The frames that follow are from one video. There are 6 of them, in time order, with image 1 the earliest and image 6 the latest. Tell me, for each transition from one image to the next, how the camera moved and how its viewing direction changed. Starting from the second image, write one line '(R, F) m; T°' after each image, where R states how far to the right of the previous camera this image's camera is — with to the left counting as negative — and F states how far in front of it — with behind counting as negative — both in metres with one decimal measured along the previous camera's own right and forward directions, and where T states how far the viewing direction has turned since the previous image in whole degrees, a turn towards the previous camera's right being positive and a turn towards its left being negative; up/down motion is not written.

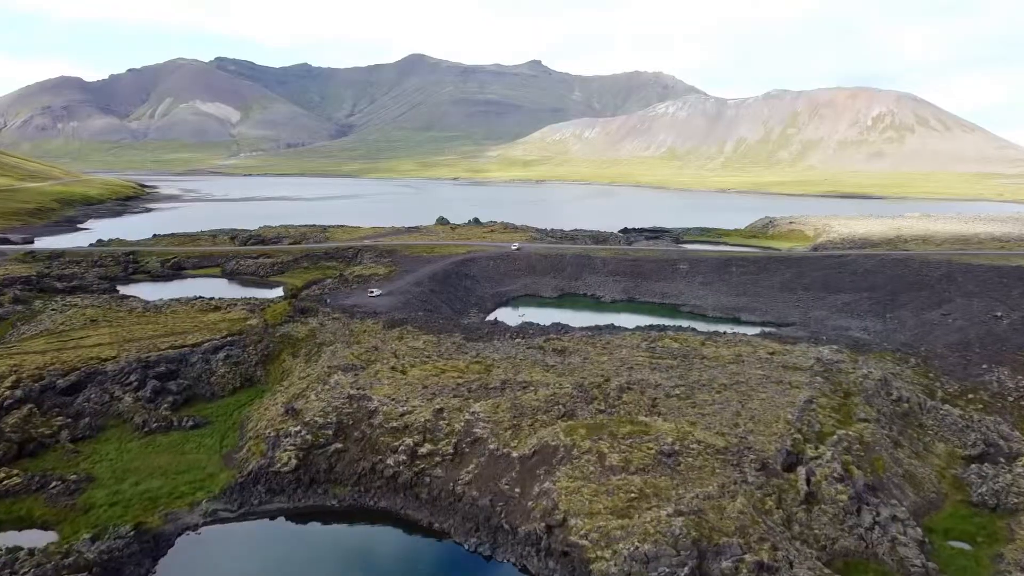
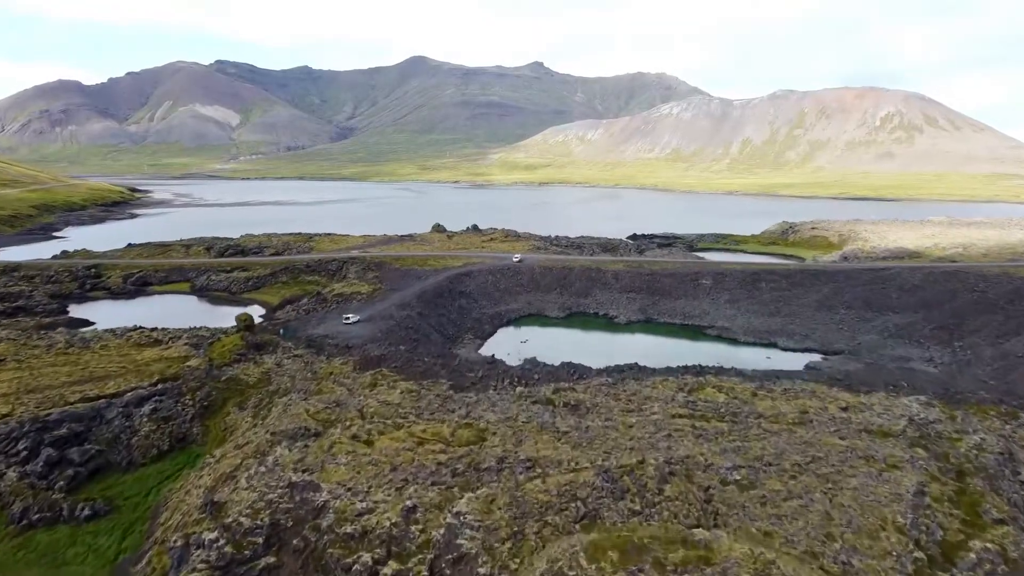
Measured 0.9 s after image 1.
(+0.1, +9.9) m; 0°
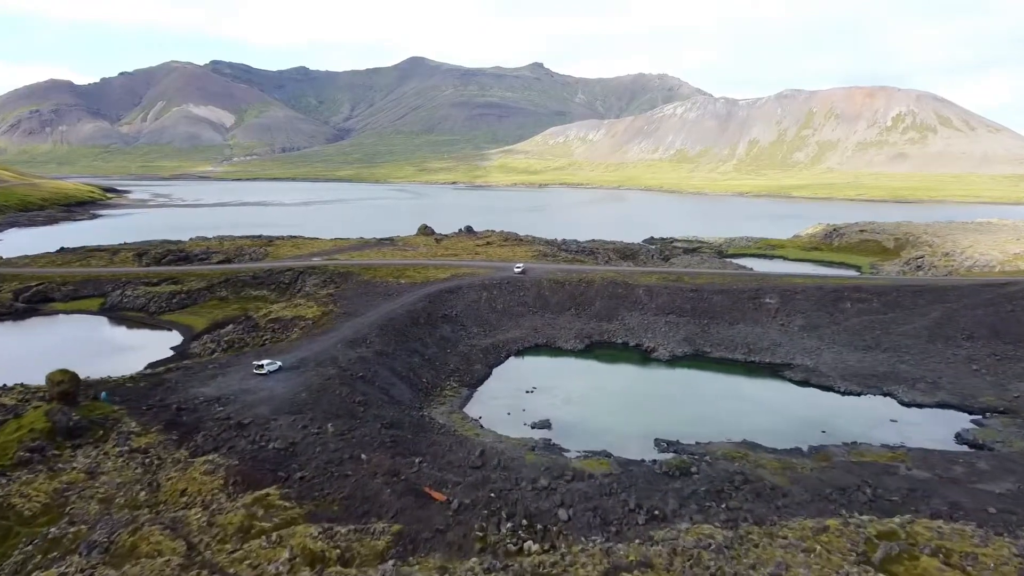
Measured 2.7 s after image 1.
(-0.1, +19.4) m; 0°
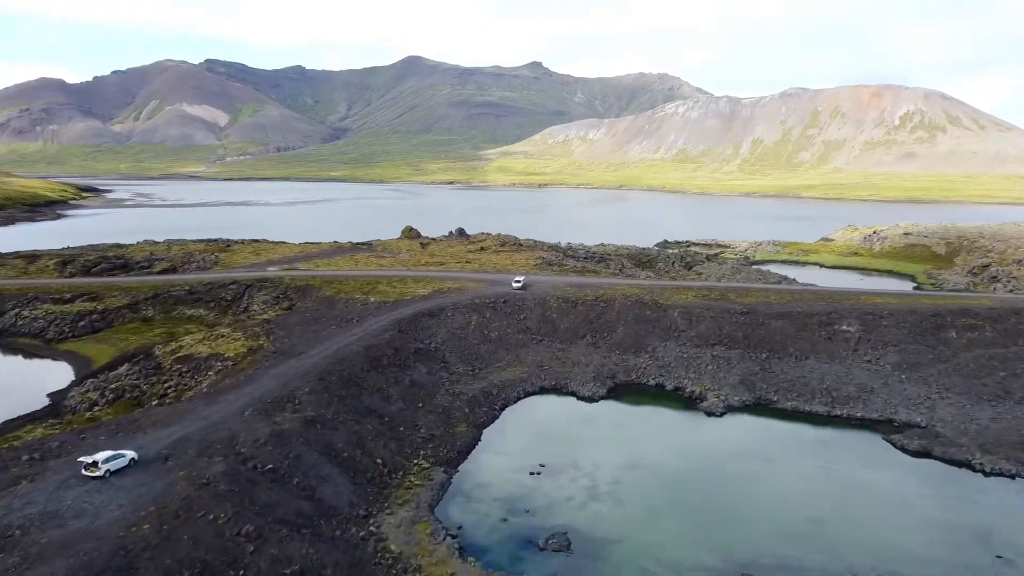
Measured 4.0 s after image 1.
(0.0, +14.2) m; 0°
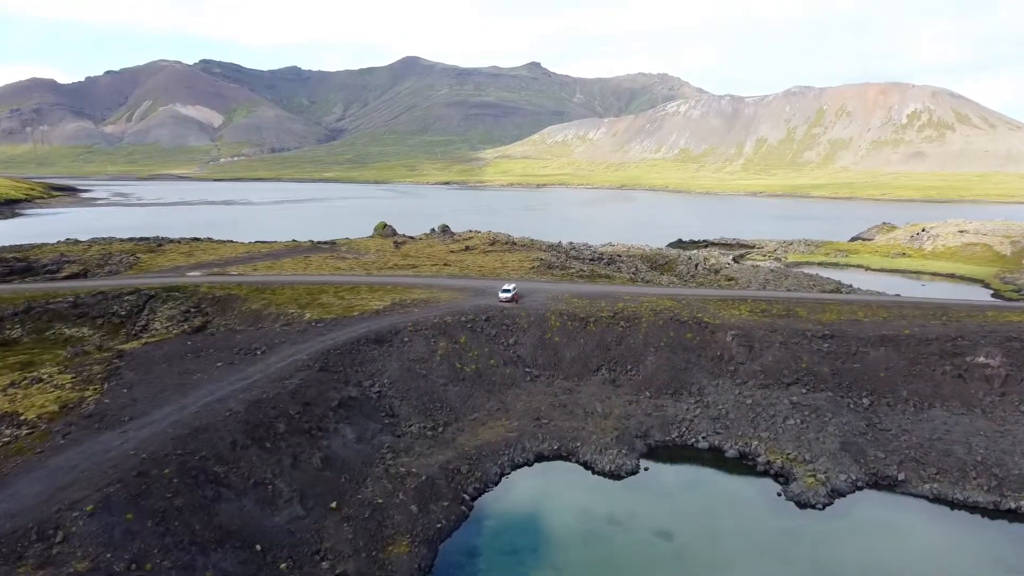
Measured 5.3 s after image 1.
(+0.6, +14.4) m; 0°
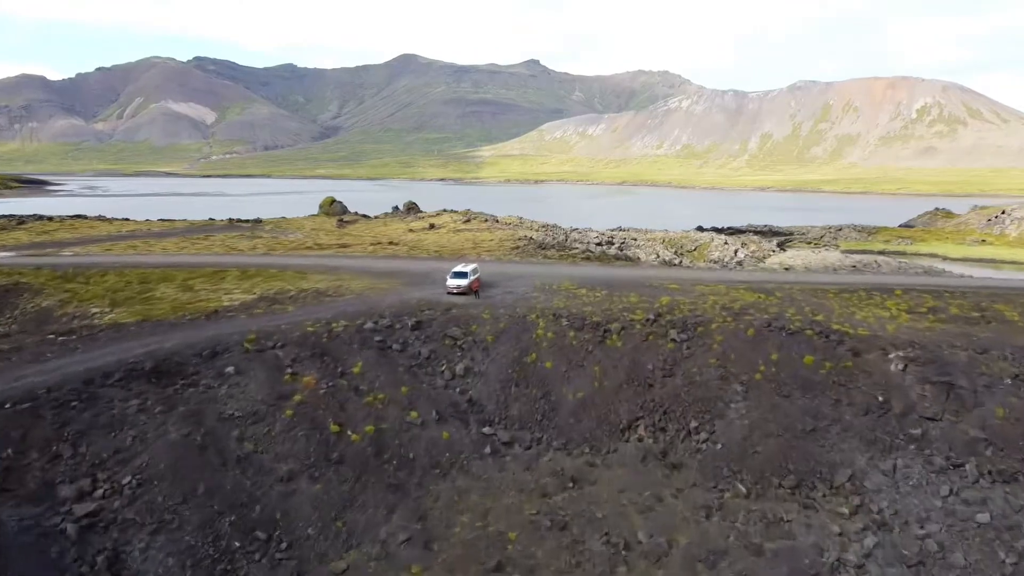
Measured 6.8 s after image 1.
(+1.1, +17.5) m; 0°
